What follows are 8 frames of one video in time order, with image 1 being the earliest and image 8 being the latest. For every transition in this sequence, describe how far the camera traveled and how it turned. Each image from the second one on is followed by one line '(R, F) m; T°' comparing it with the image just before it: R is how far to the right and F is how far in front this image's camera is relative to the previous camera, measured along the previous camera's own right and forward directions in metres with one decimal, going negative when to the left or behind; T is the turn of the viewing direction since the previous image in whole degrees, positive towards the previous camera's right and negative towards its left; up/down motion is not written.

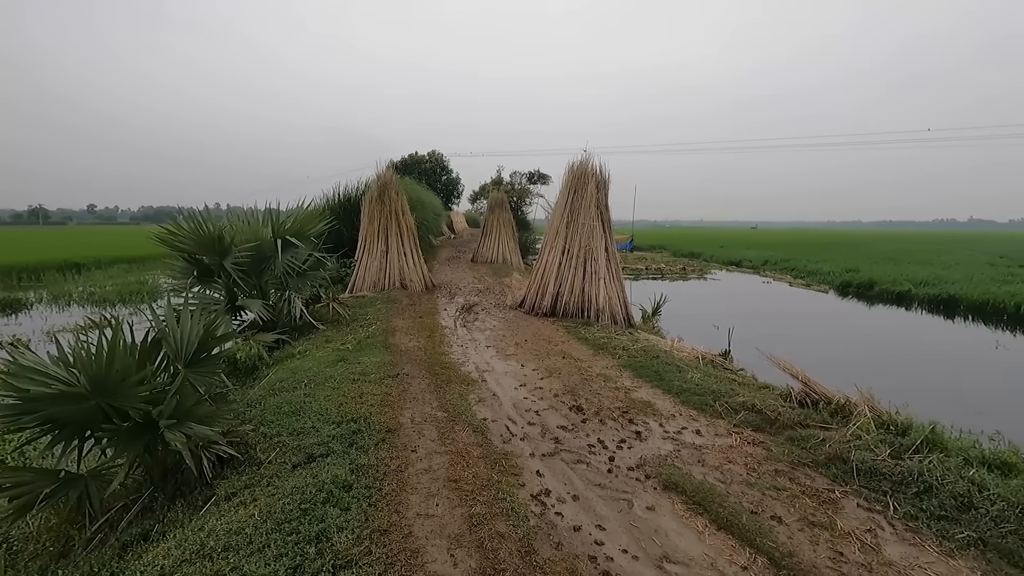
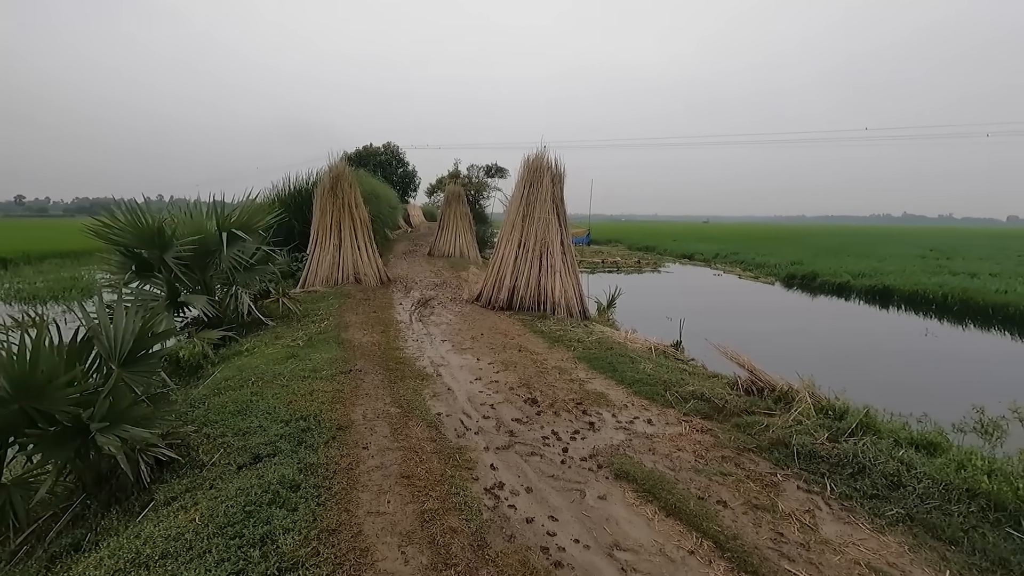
(0.0, 0.0) m; +4°
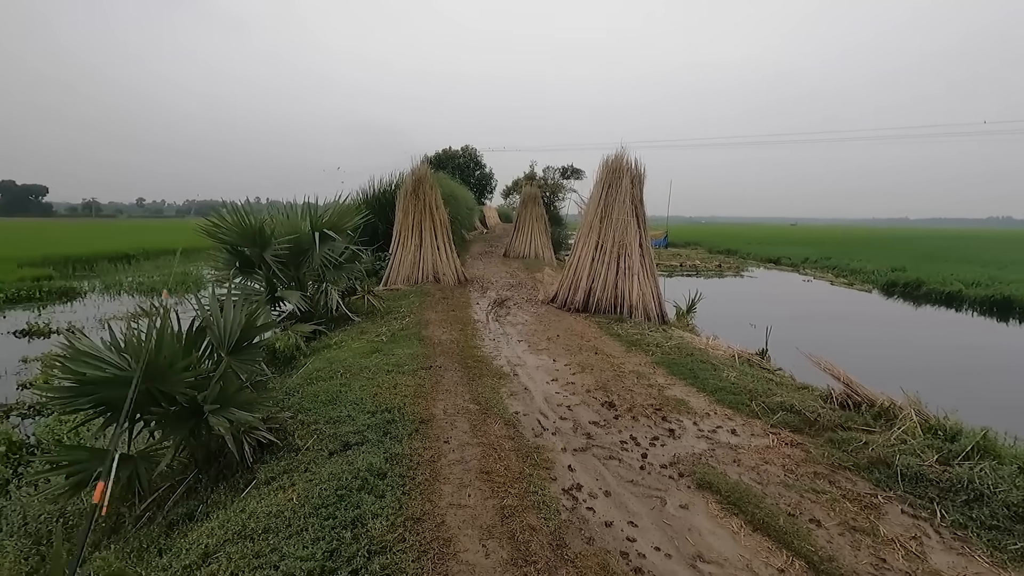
(0.0, 0.0) m; -8°
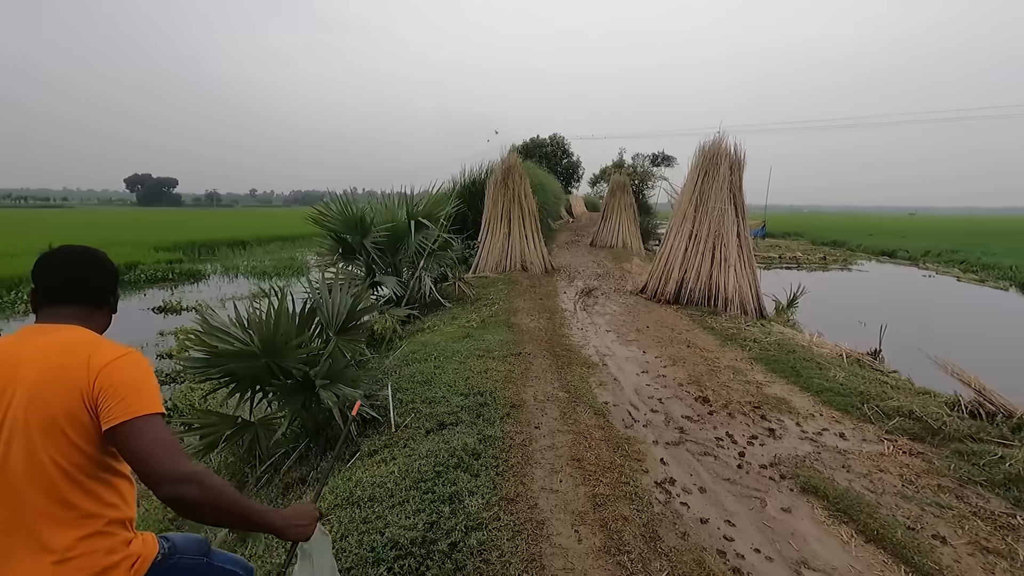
(-0.1, 0.0) m; -9°
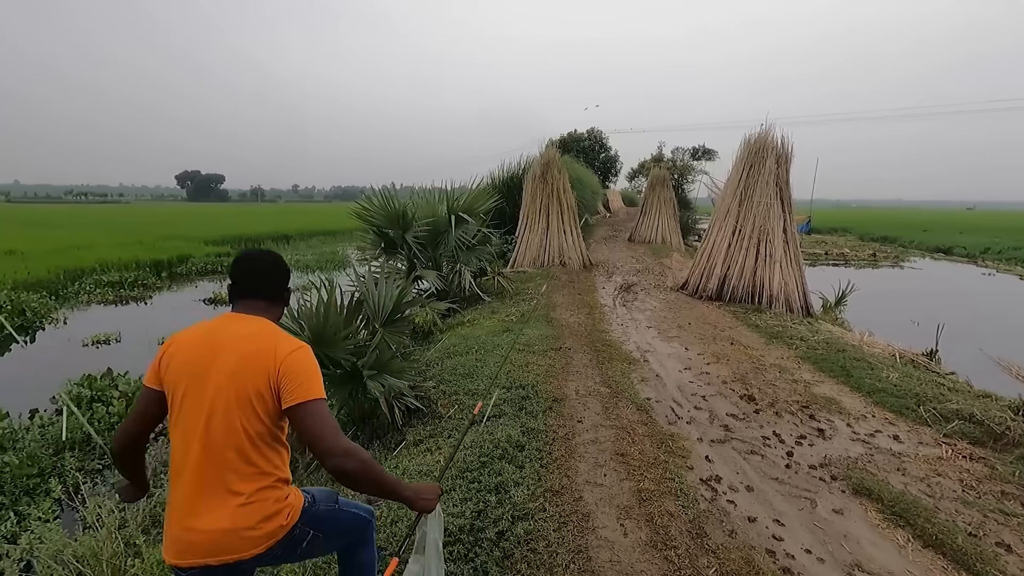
(0.0, 0.0) m; -4°
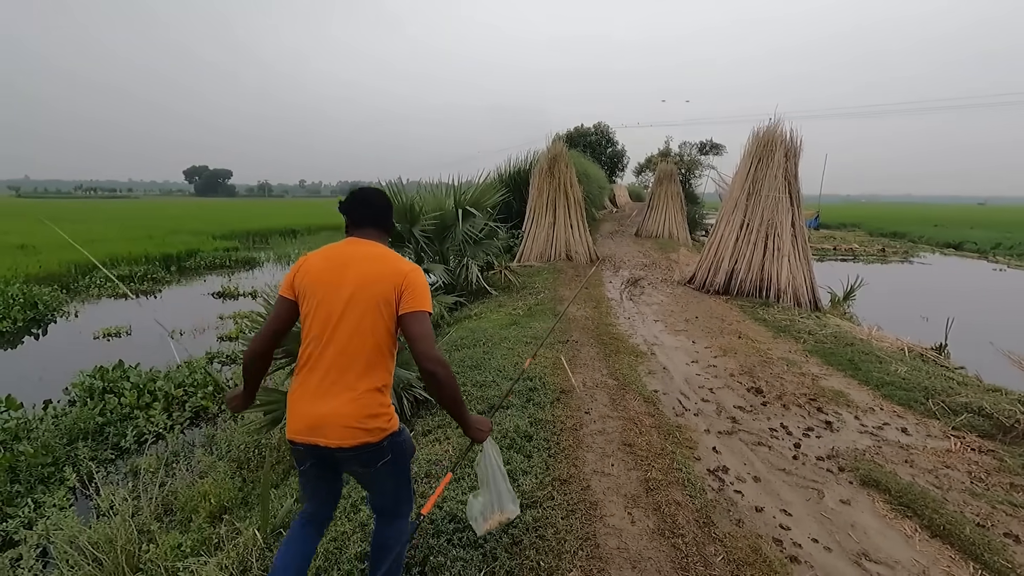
(0.0, 0.0) m; -1°
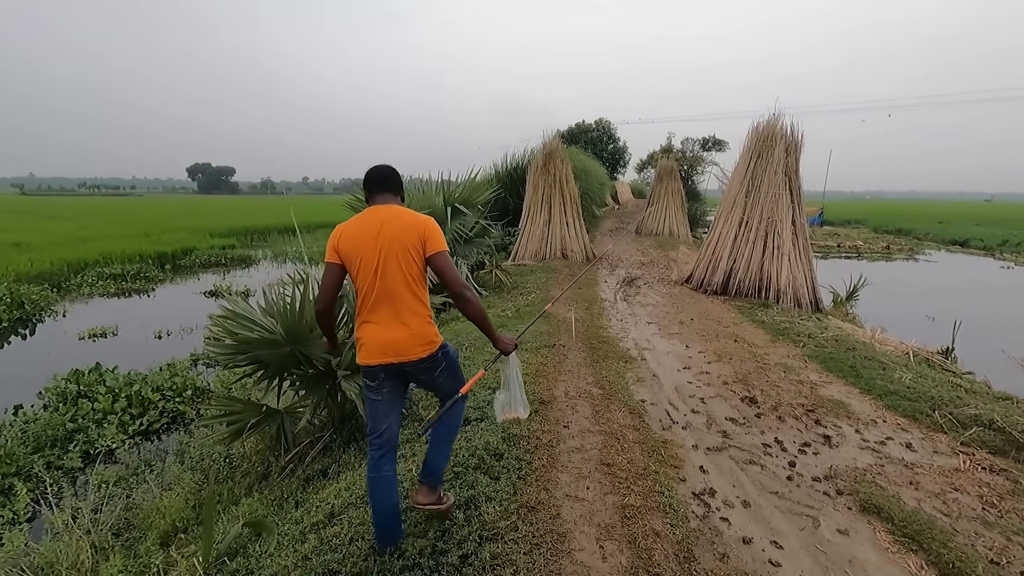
(+0.2, +0.2) m; 0°
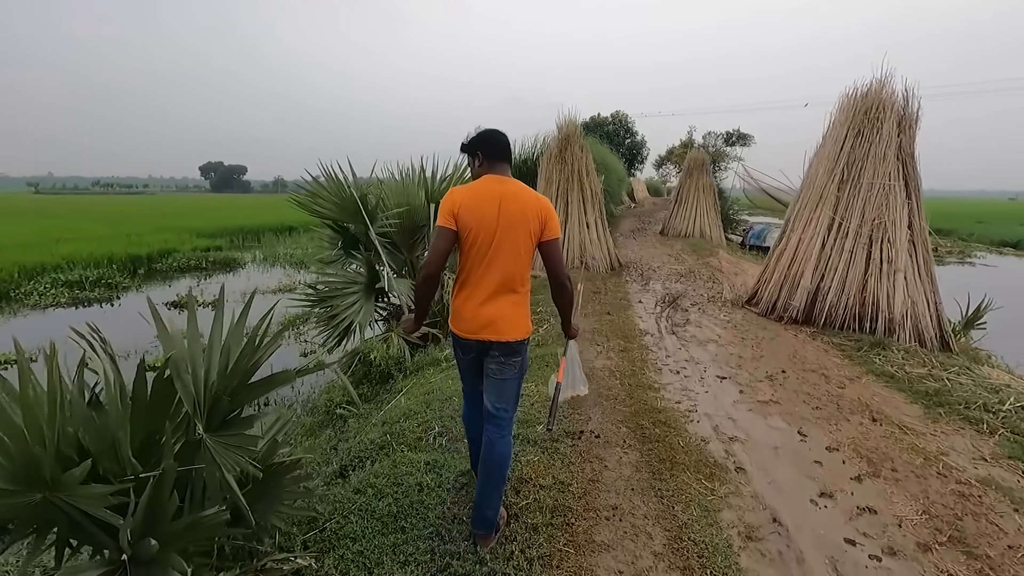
(+0.1, +1.8) m; -1°
